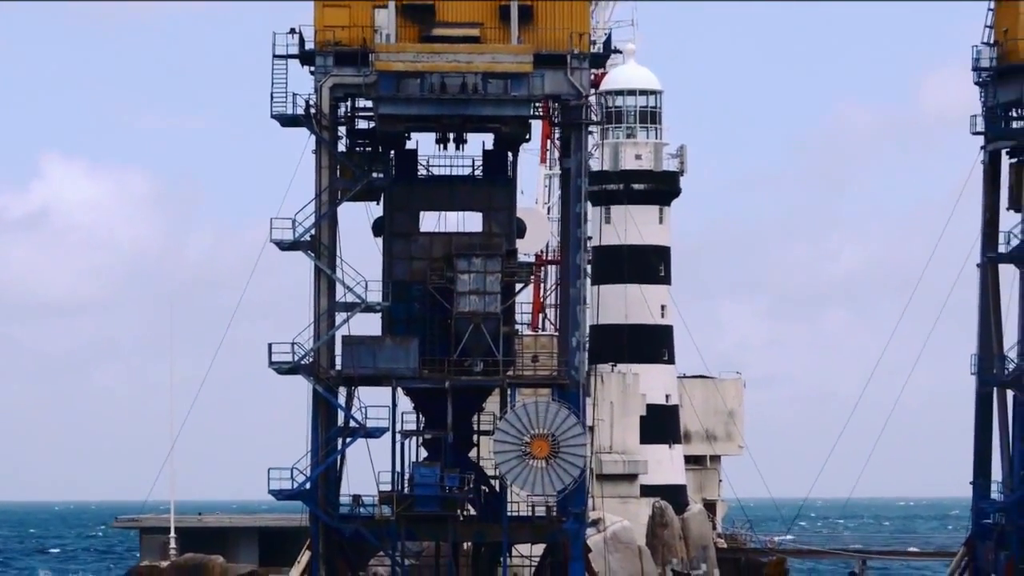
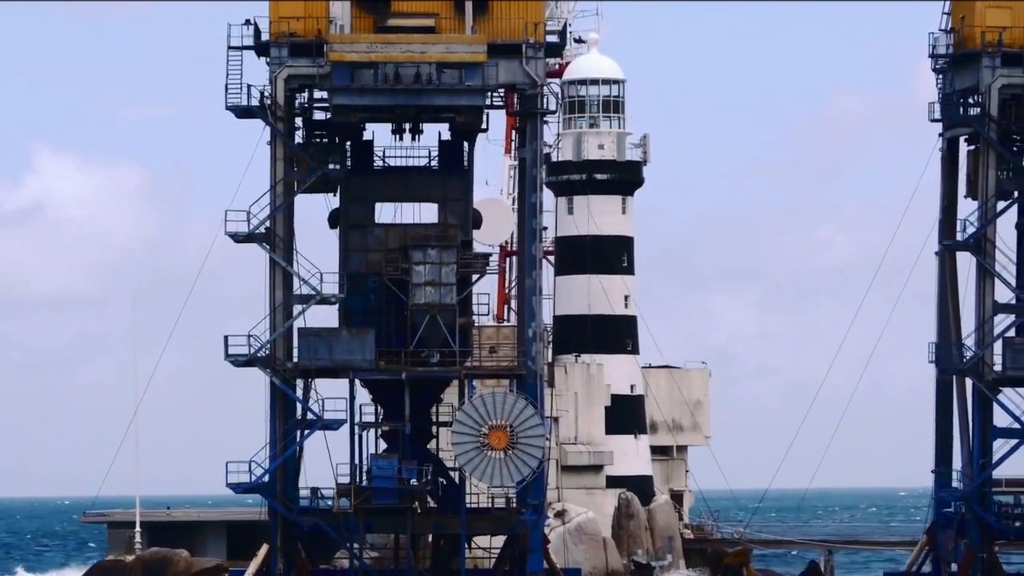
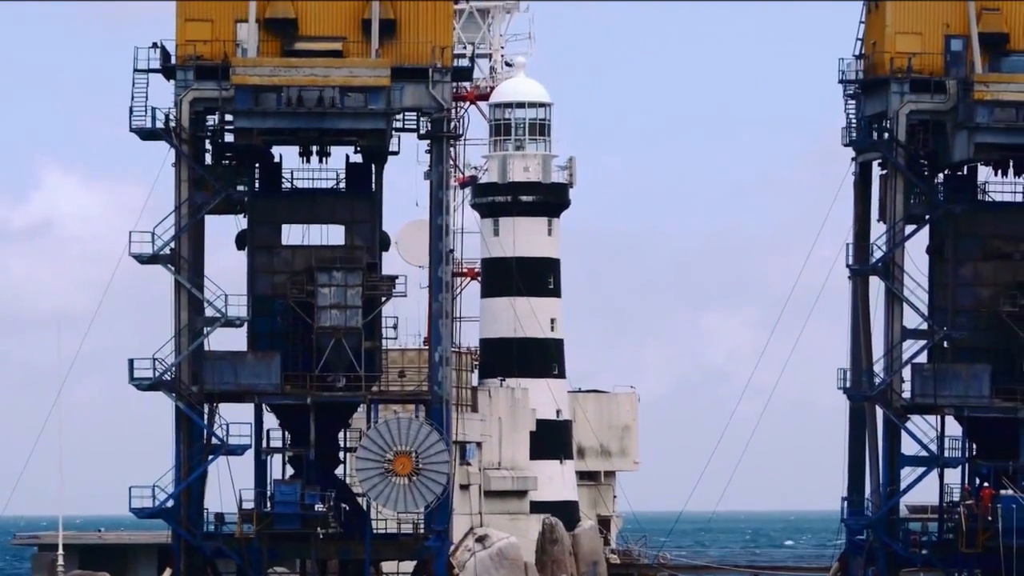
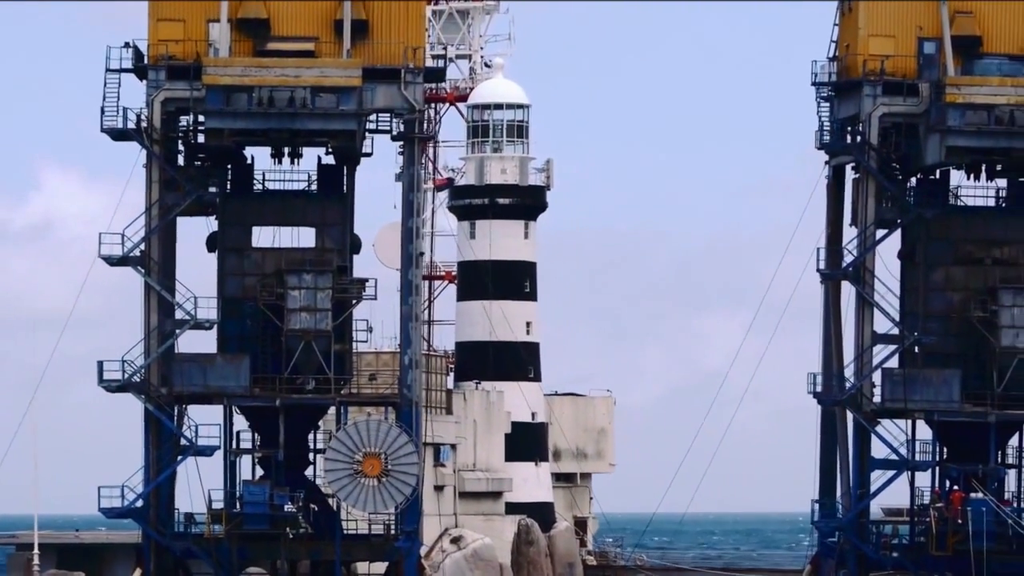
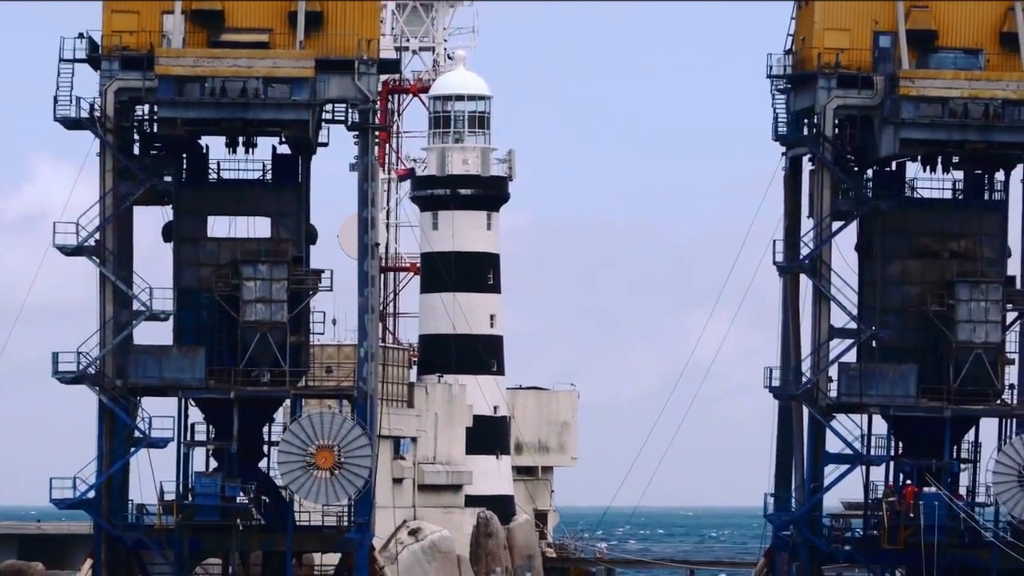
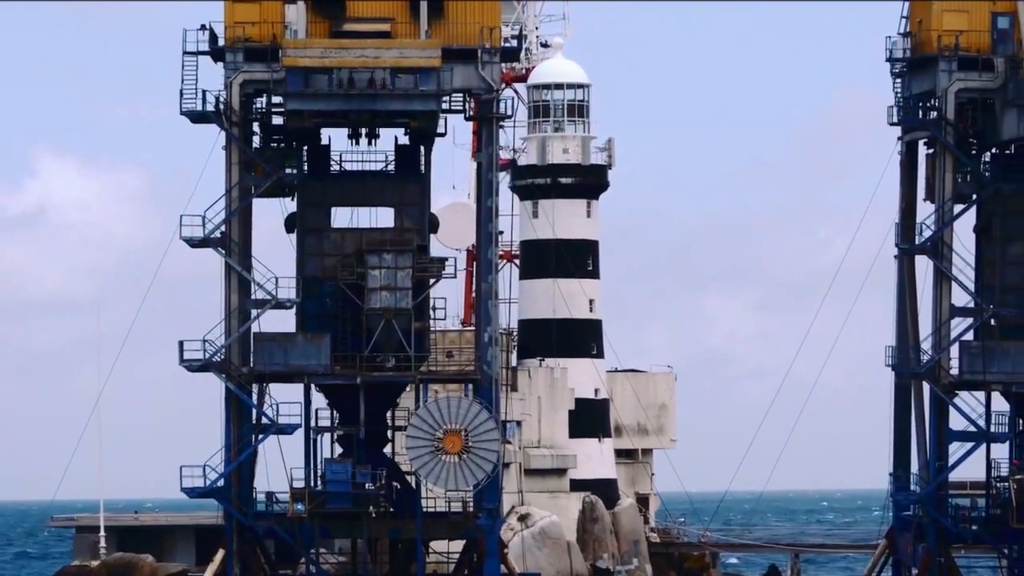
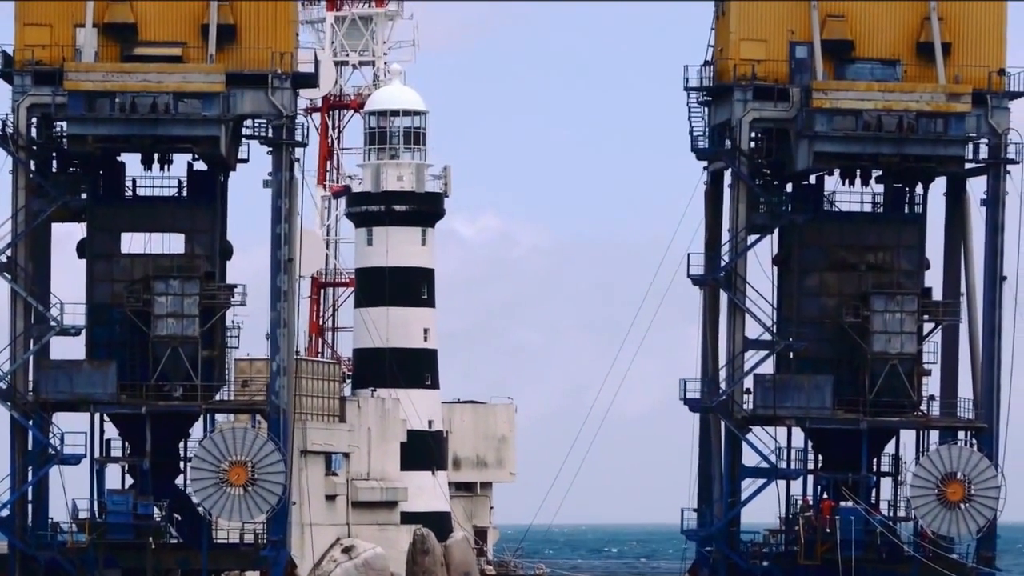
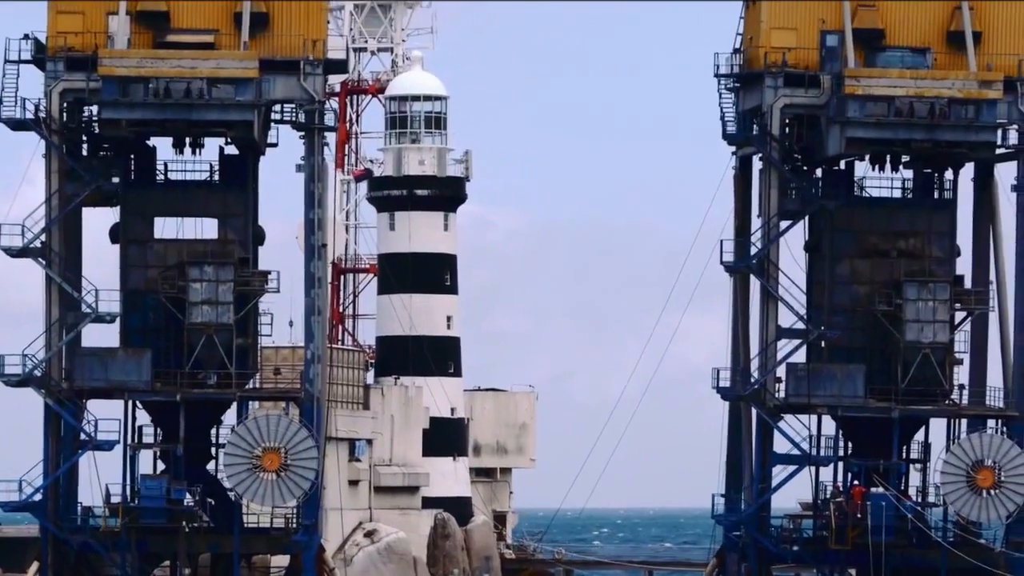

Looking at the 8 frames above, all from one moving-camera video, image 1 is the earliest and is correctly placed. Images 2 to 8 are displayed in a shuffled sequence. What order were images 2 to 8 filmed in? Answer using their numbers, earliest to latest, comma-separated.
2, 6, 3, 4, 5, 8, 7
